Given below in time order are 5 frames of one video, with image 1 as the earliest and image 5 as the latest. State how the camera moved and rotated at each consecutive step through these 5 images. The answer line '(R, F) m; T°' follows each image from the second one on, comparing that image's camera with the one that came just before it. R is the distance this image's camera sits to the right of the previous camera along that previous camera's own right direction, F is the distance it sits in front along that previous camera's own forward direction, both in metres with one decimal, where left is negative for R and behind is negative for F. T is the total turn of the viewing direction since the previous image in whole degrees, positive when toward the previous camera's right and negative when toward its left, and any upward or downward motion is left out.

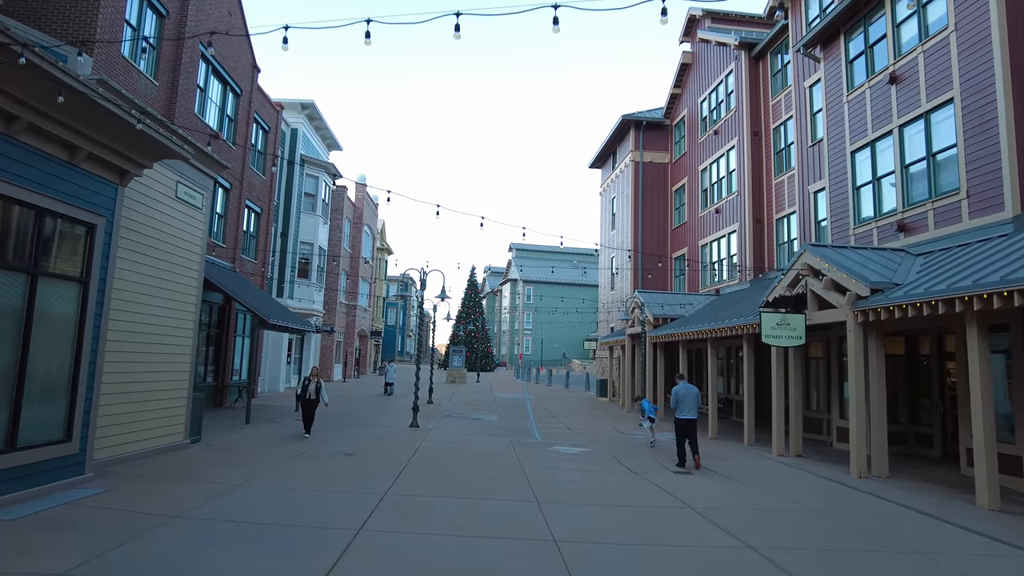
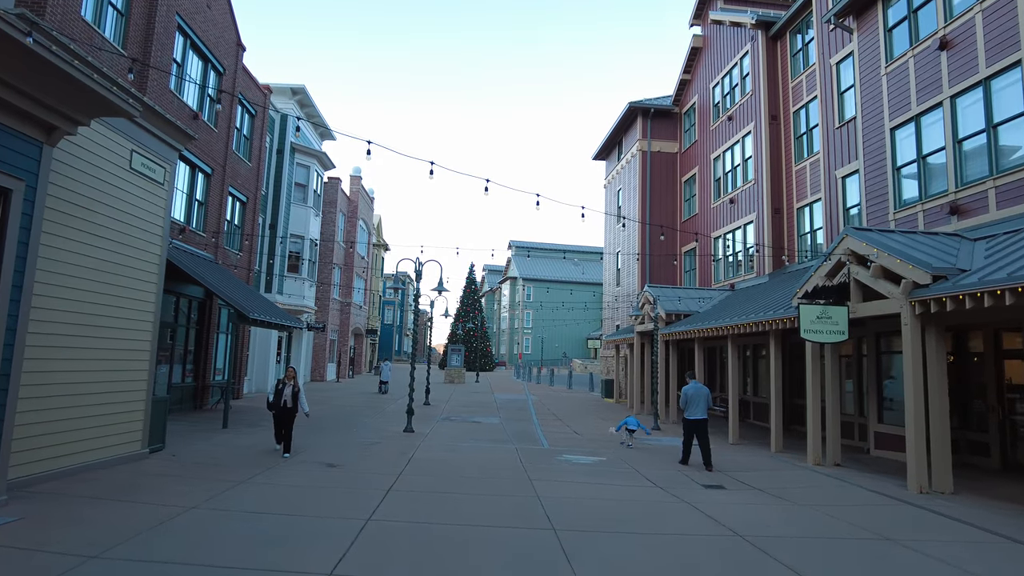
(-0.1, +1.3) m; 0°
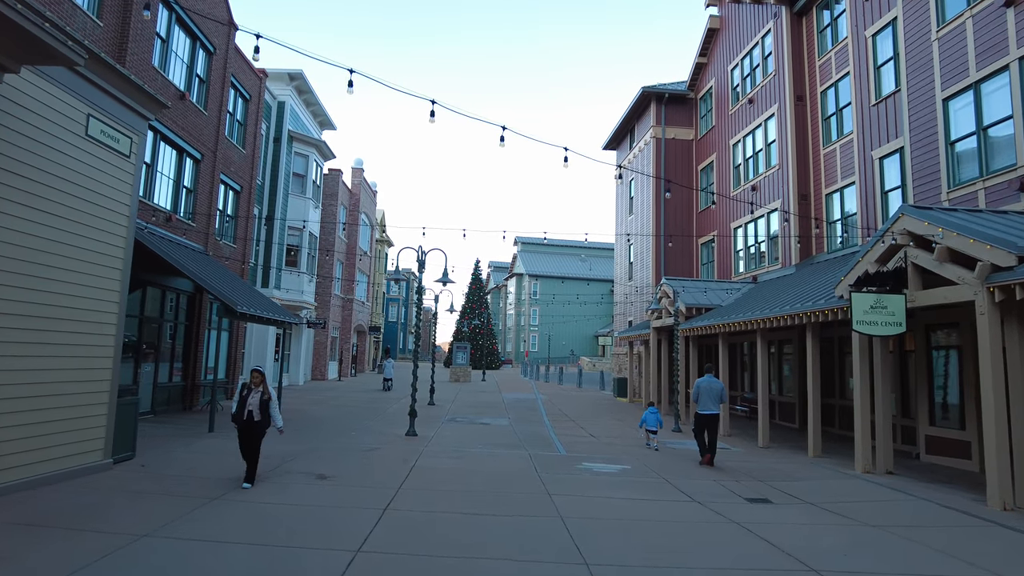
(-0.1, +1.2) m; 0°
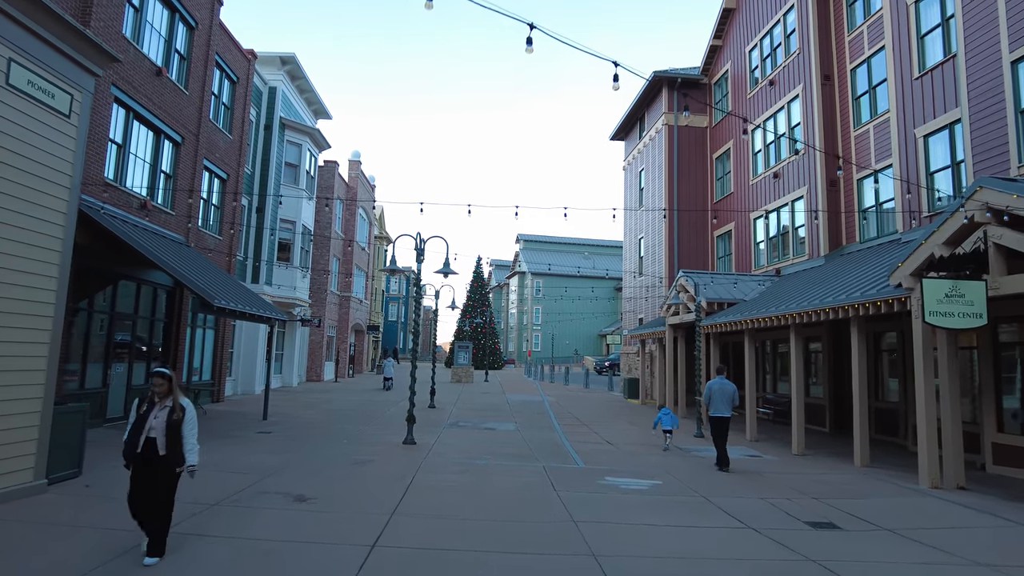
(-0.2, +1.4) m; 0°
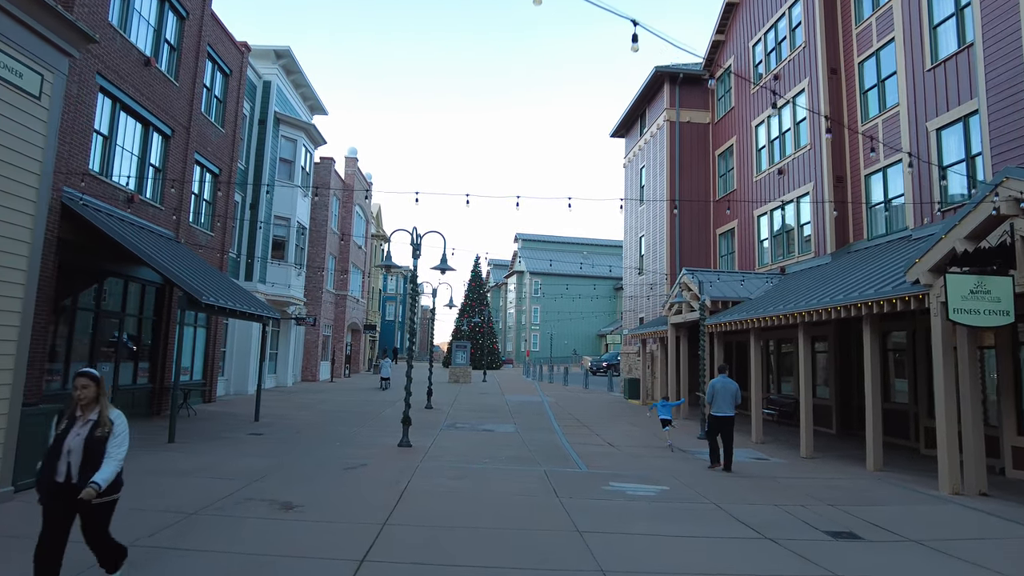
(0.0, +0.4) m; 0°
